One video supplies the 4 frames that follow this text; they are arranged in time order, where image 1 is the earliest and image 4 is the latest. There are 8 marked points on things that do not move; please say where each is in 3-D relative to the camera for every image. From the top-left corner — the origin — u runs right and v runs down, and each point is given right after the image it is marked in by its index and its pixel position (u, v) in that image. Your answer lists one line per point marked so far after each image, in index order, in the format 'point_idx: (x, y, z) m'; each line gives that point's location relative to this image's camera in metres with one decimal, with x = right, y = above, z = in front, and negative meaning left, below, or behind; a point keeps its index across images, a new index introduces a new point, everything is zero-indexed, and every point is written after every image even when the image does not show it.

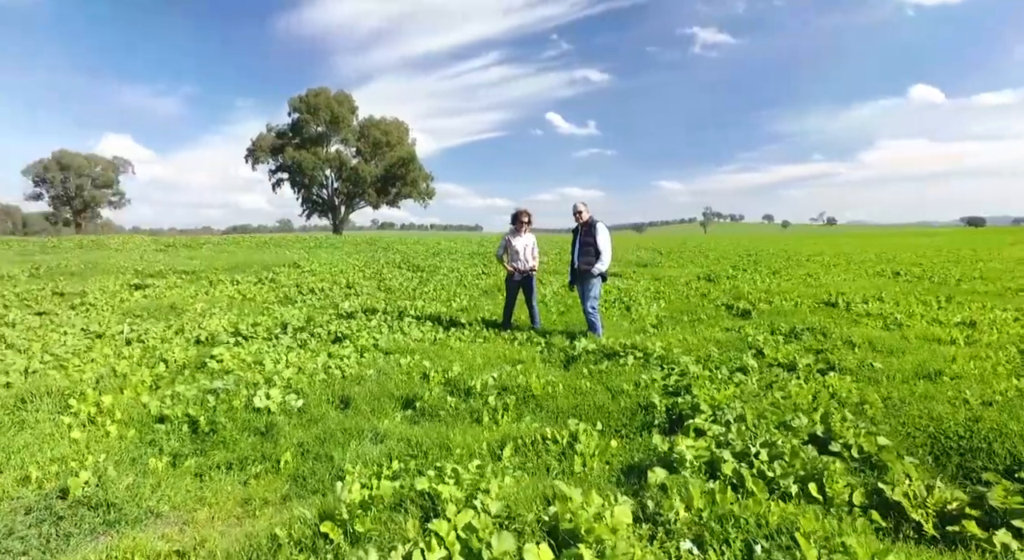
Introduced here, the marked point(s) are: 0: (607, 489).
0: (+0.7, -1.7, +4.4) m
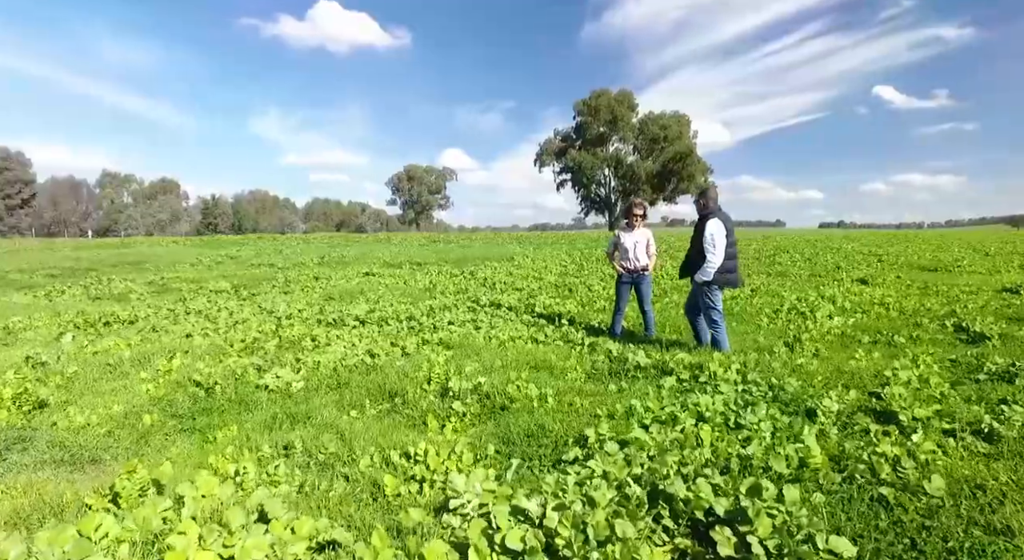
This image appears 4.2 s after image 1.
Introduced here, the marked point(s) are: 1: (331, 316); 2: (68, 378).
0: (-1.0, -1.7, +3.9) m
1: (-4.6, -0.9, +14.1) m
2: (-6.4, -1.4, +8.1) m
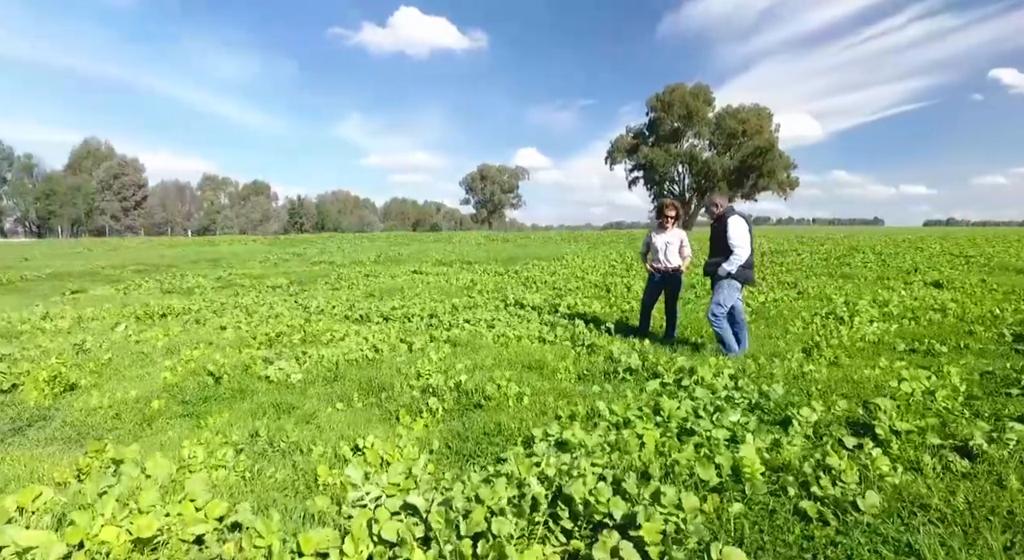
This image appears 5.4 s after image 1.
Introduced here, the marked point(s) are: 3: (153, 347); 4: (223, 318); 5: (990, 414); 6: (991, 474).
0: (-1.7, -1.7, +4.1) m
1: (-4.0, -0.8, +14.8) m
2: (-6.6, -1.3, +9.0) m
3: (-6.6, -1.2, +10.4) m
4: (-7.3, -0.9, +14.0) m
5: (+5.6, -1.6, +6.7) m
6: (+4.2, -1.7, +4.9) m
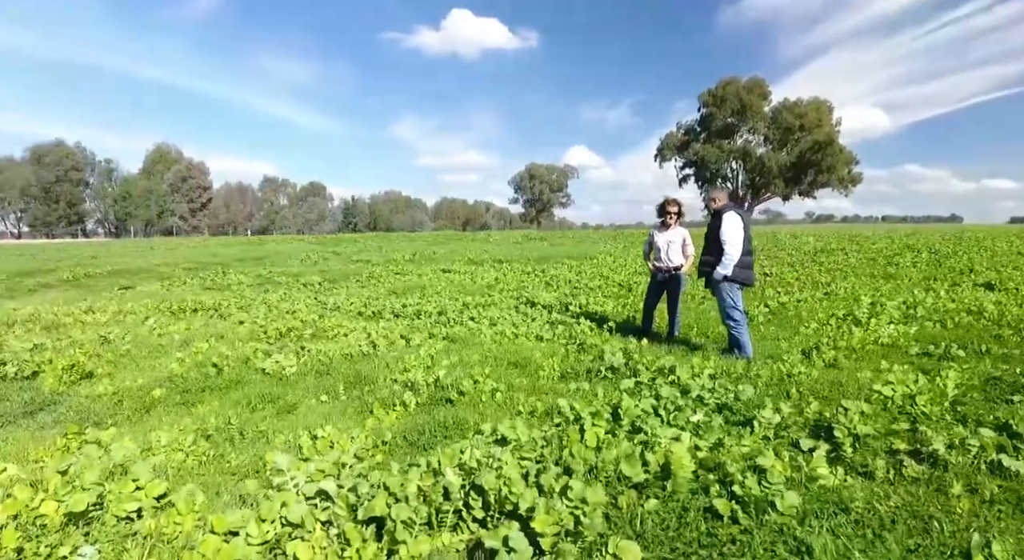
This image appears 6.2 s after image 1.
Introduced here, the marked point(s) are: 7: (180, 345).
0: (-2.3, -1.6, +4.5) m
1: (-3.8, -0.8, +15.2) m
2: (-6.8, -1.3, +9.7) m
3: (-6.7, -1.2, +11.1) m
4: (-7.1, -0.9, +14.7) m
5: (+5.2, -1.6, +6.4) m
6: (+3.7, -1.7, +4.8) m
7: (-6.3, -1.2, +10.6) m
